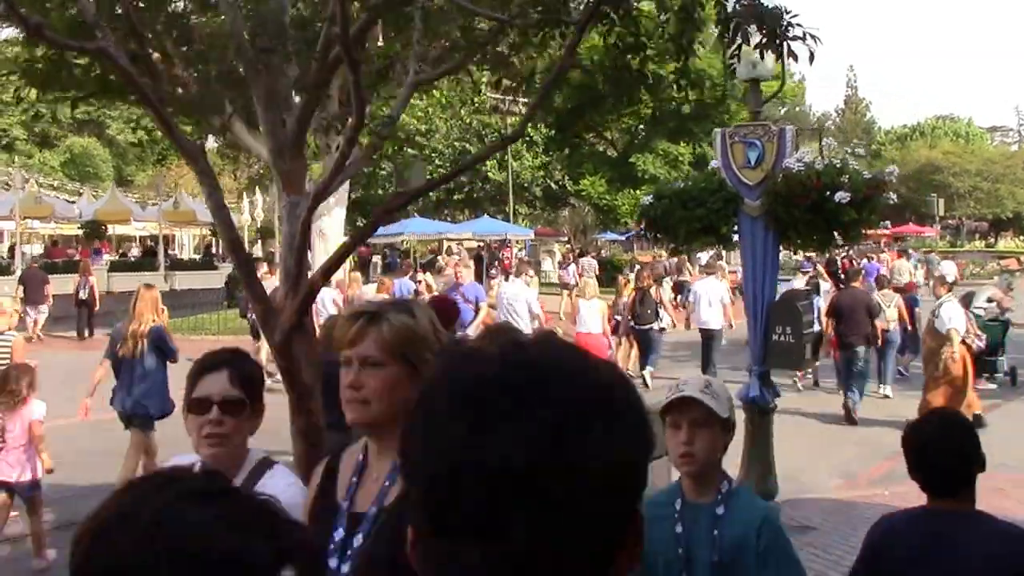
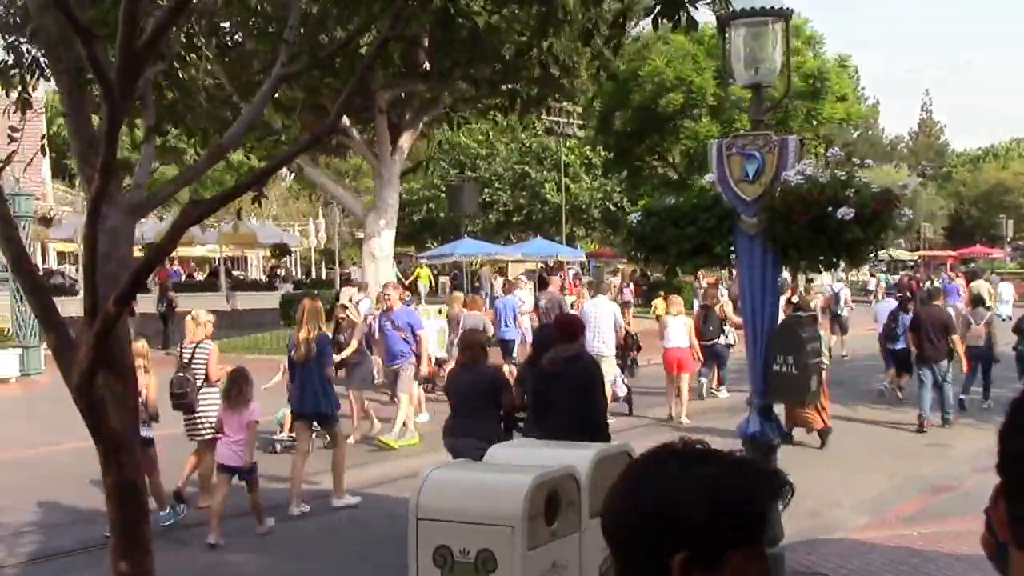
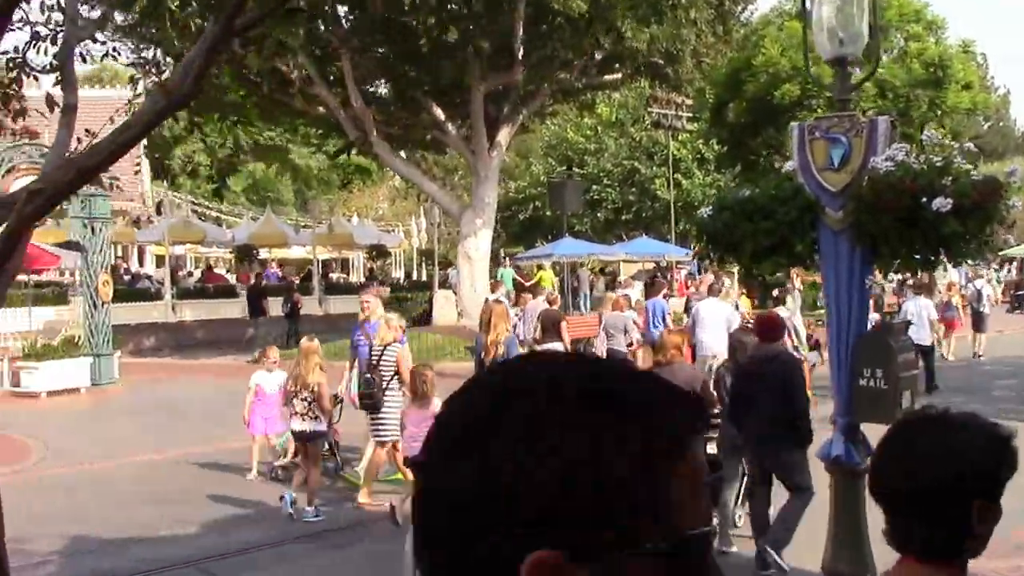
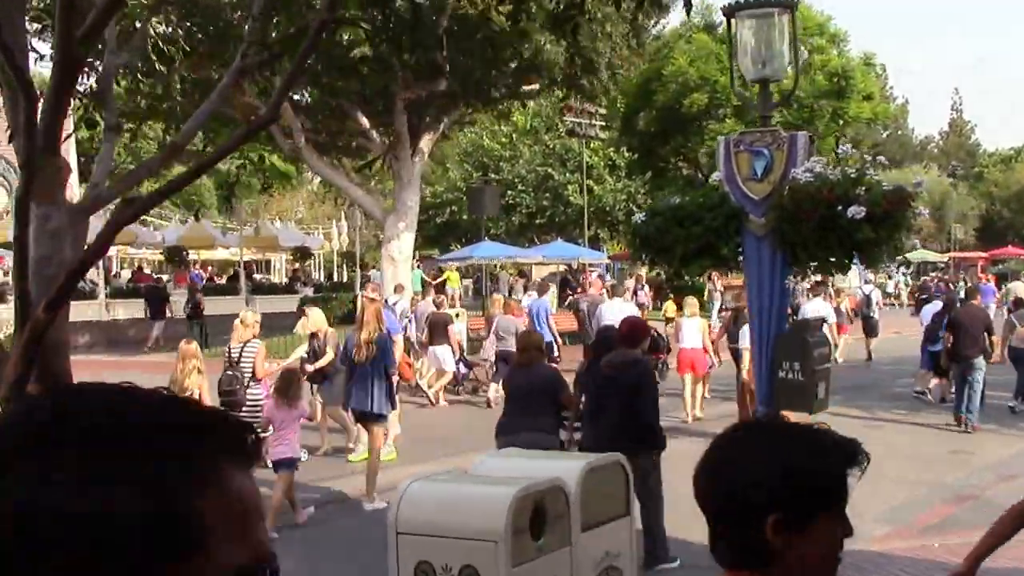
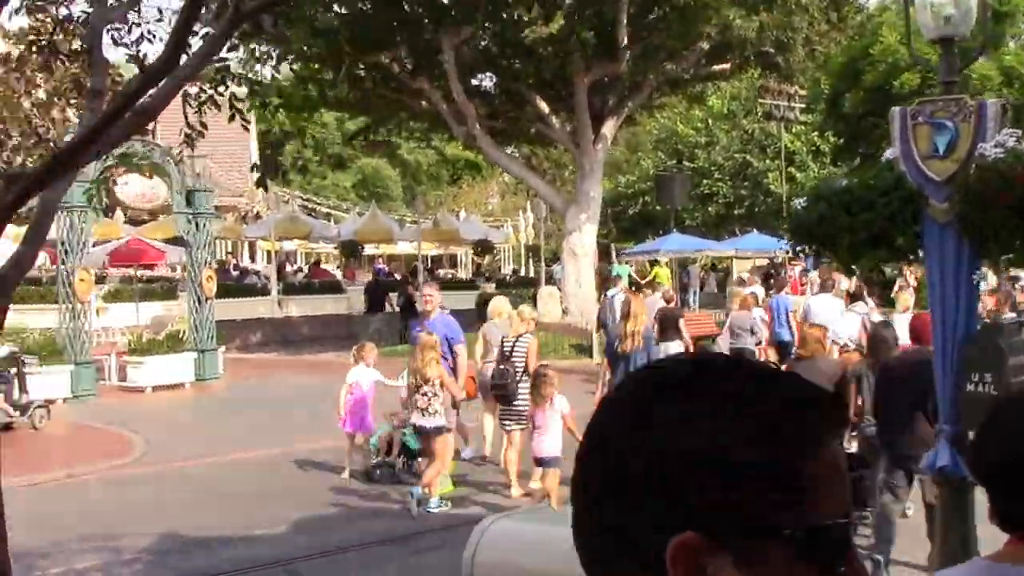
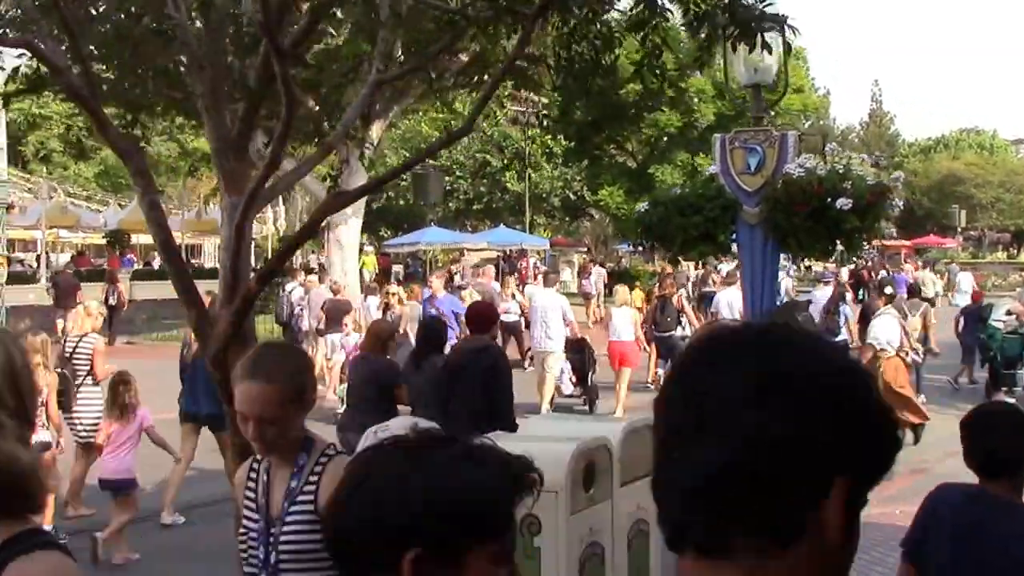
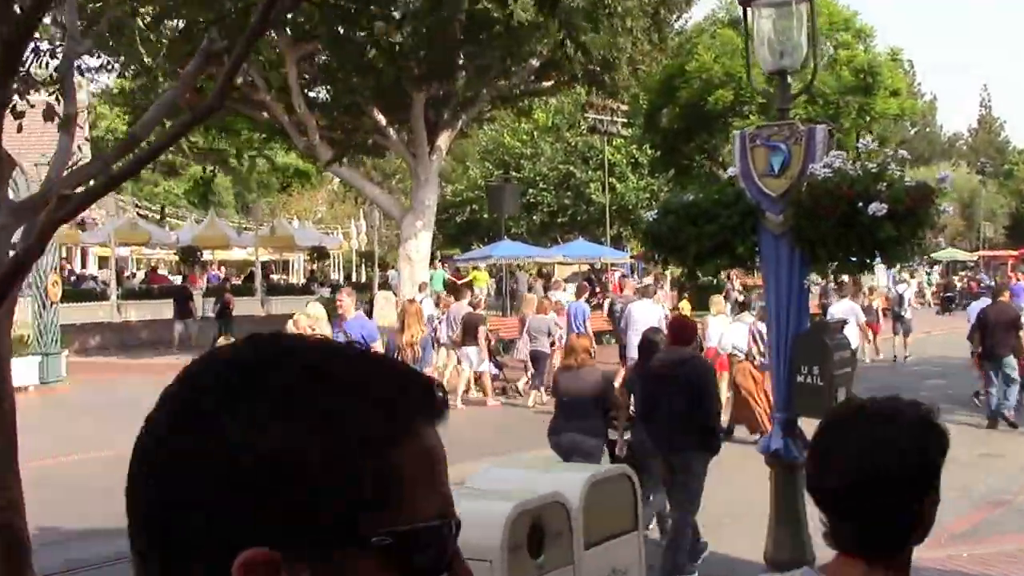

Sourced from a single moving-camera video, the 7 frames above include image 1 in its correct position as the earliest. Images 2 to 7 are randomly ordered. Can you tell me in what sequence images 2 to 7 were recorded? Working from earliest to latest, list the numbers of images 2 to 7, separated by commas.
6, 2, 4, 7, 3, 5
